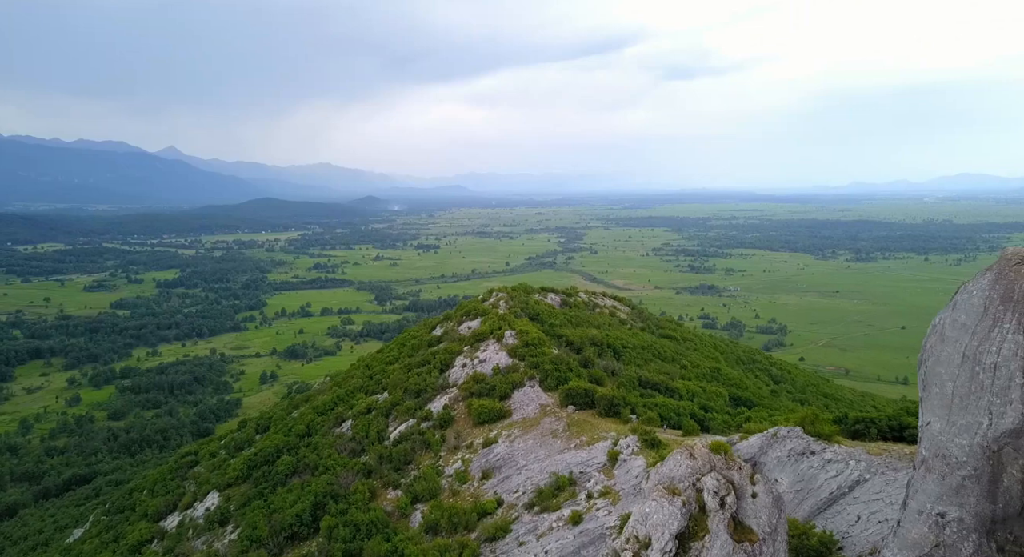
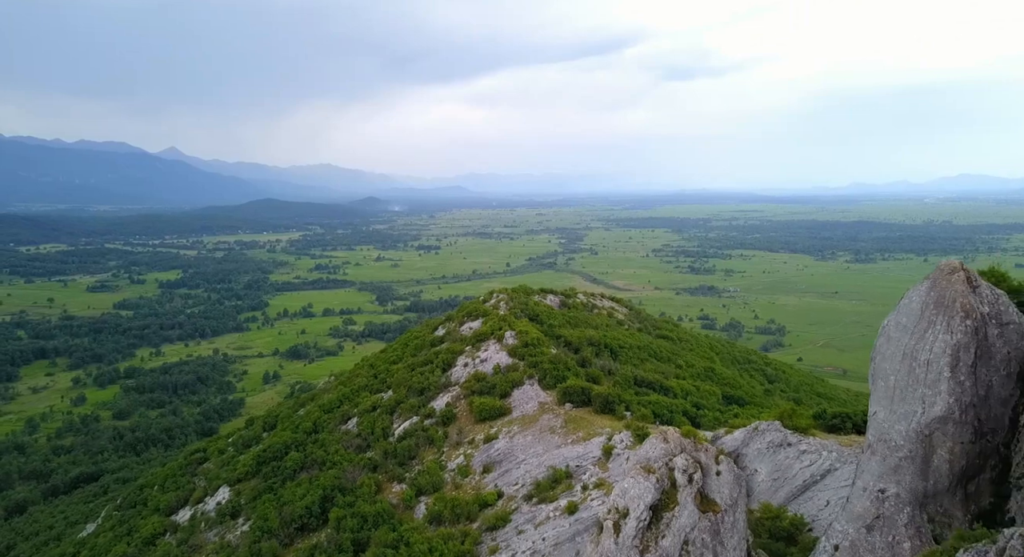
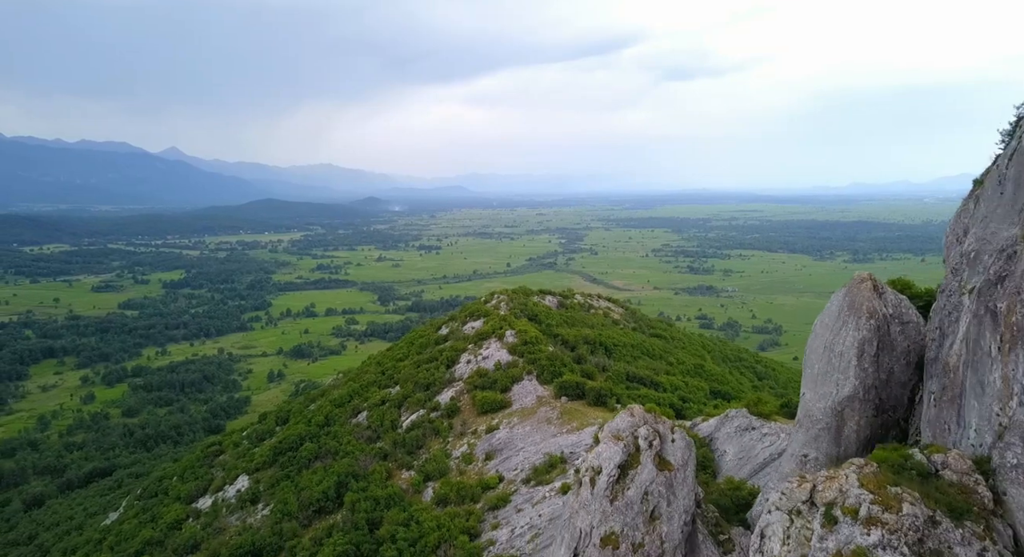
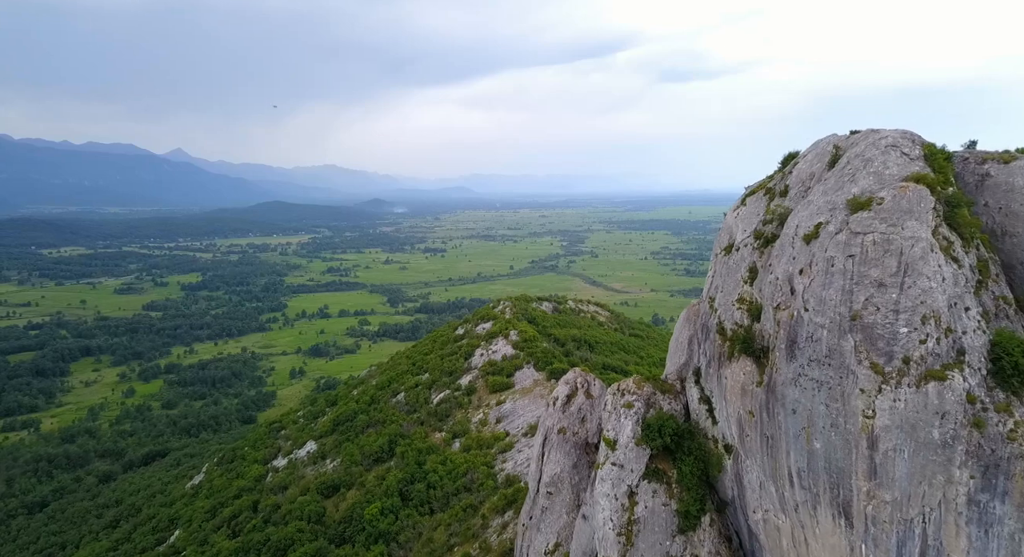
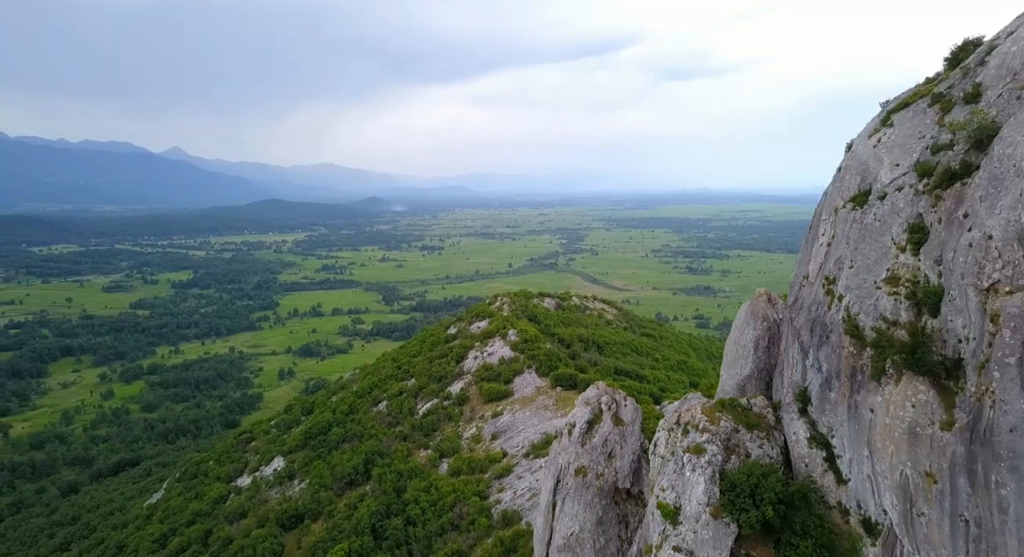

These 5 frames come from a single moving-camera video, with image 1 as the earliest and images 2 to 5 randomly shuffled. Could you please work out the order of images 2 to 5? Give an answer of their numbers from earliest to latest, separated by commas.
2, 3, 5, 4
